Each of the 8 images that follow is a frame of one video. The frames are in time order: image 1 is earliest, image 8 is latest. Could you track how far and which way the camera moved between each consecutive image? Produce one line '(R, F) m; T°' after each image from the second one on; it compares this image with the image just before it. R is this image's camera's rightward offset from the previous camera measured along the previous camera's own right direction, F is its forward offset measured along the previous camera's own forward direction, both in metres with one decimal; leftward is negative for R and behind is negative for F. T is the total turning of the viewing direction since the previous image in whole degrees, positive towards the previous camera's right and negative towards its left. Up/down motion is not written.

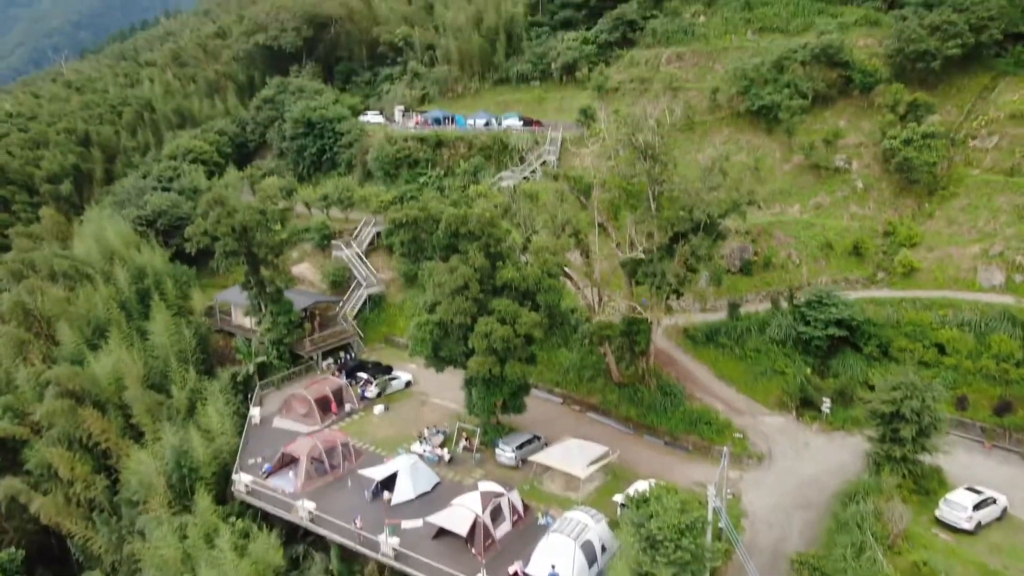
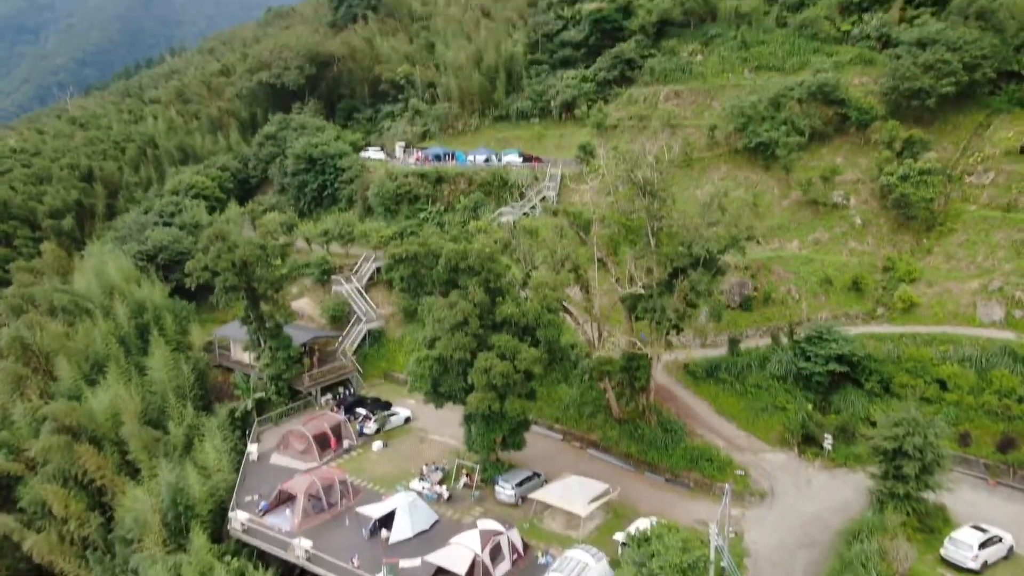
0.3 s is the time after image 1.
(-0.1, 0.0) m; 0°
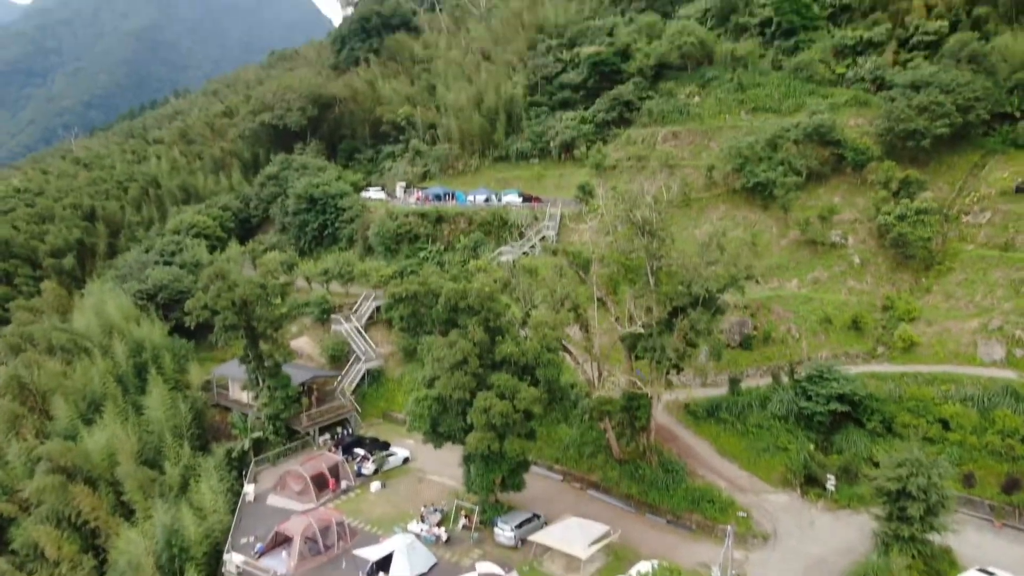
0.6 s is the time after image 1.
(0.0, 0.0) m; 0°
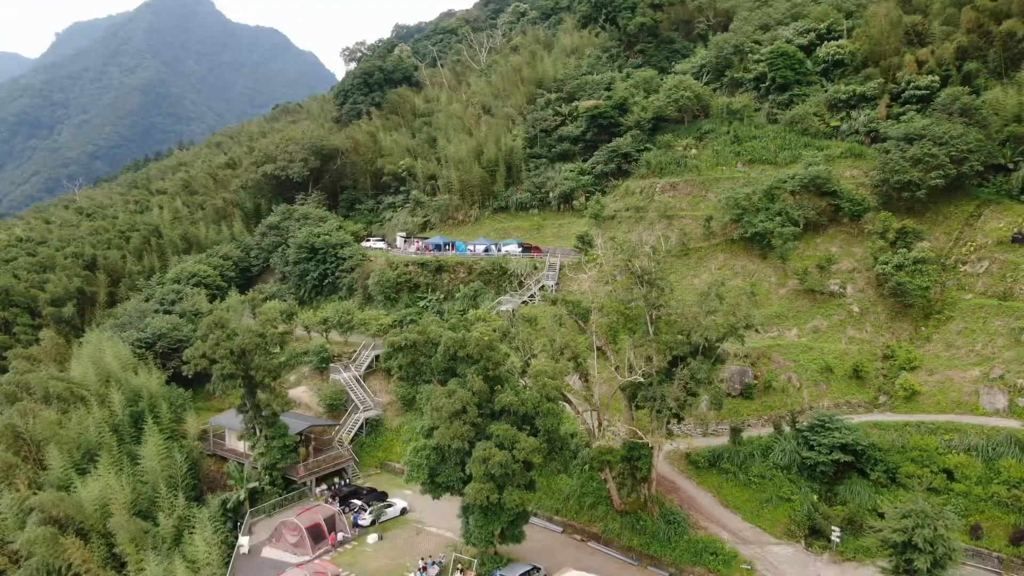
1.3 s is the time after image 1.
(0.0, -0.1) m; 0°
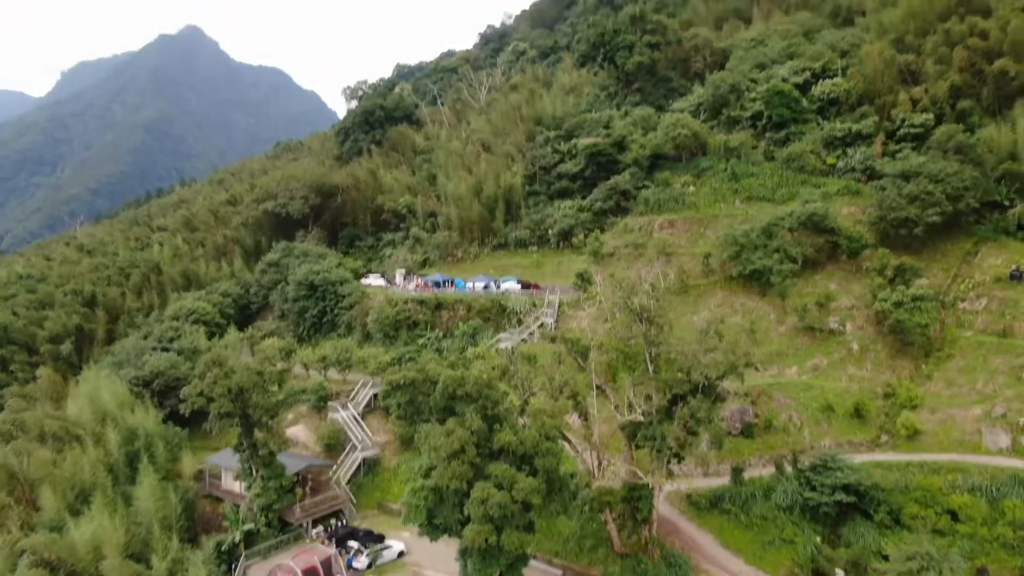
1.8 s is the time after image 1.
(0.0, -0.1) m; 0°
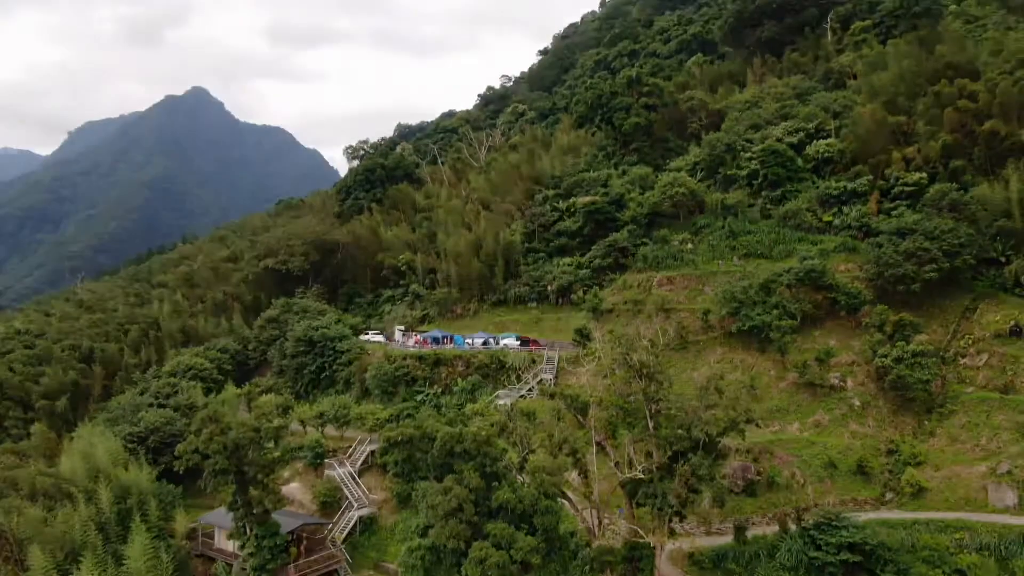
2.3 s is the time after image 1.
(0.0, -0.2) m; 0°
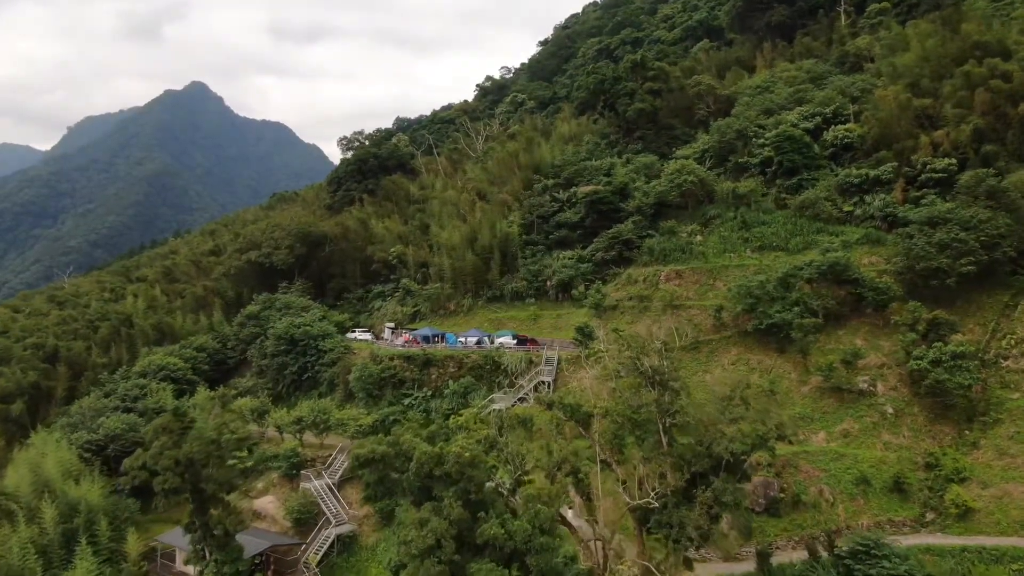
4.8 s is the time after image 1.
(+0.2, +1.9) m; 0°
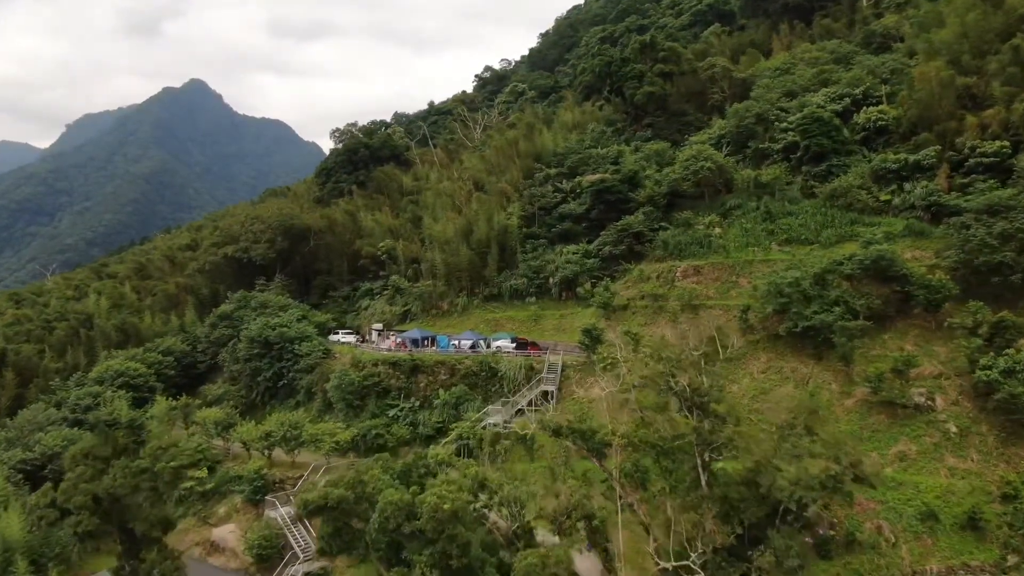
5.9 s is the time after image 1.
(+0.1, +2.5) m; 0°
